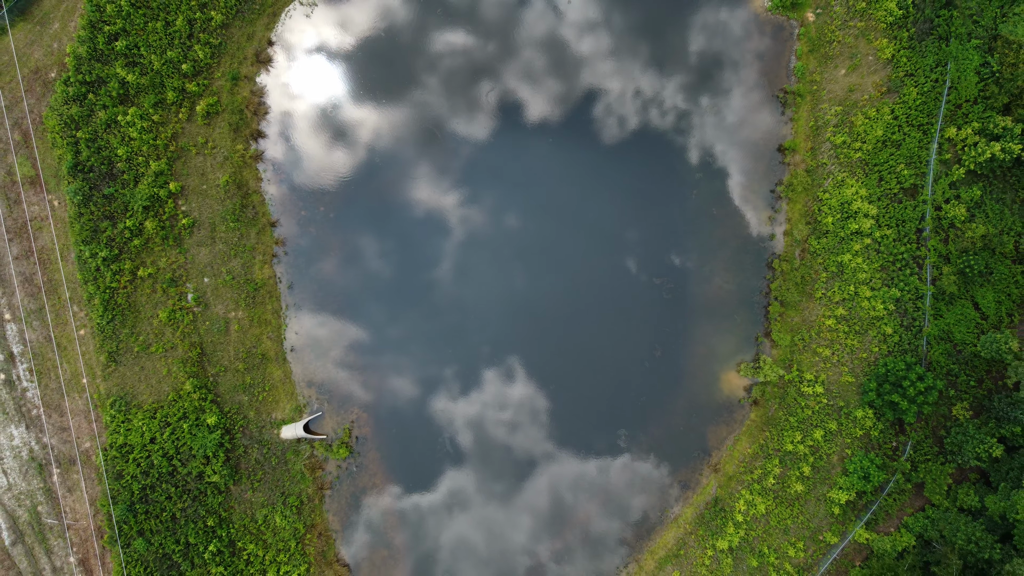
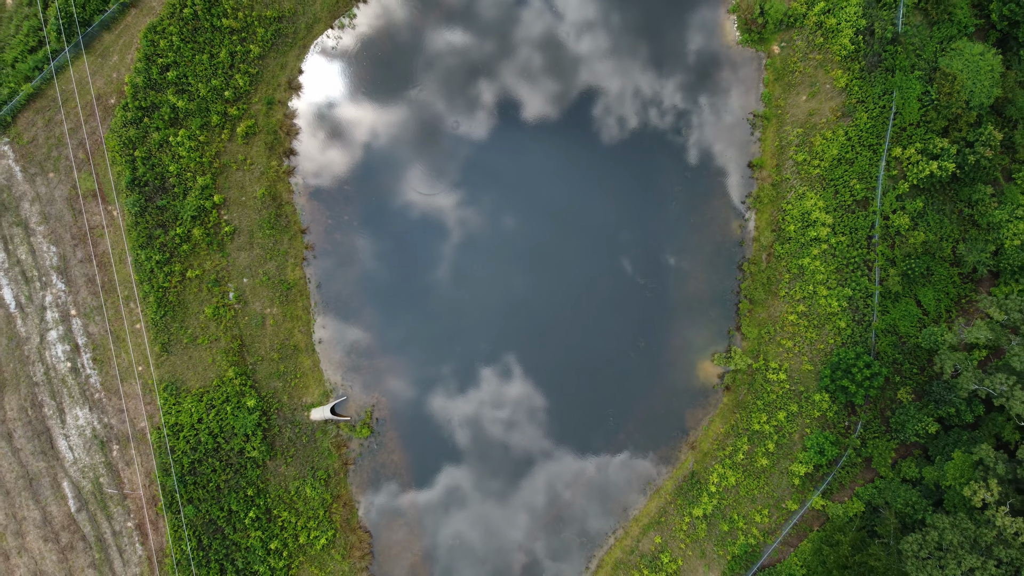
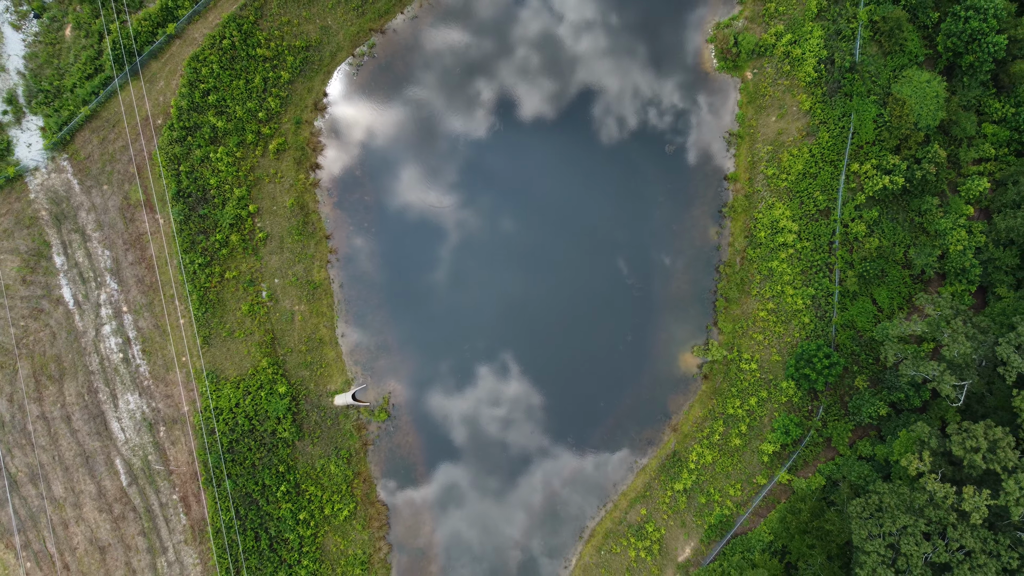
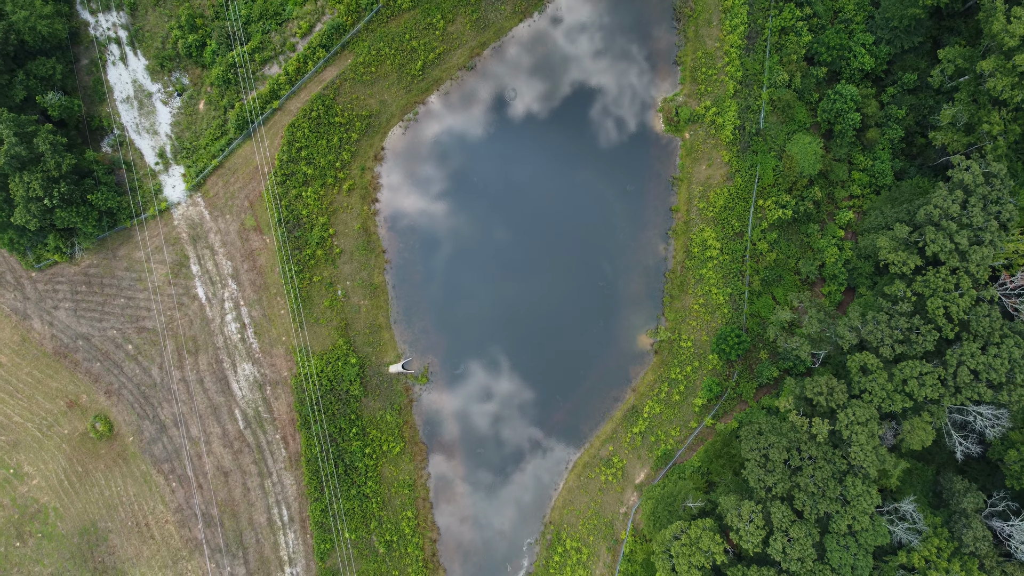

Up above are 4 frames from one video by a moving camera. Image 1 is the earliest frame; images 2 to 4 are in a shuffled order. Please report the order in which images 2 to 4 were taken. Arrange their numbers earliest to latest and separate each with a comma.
2, 3, 4
